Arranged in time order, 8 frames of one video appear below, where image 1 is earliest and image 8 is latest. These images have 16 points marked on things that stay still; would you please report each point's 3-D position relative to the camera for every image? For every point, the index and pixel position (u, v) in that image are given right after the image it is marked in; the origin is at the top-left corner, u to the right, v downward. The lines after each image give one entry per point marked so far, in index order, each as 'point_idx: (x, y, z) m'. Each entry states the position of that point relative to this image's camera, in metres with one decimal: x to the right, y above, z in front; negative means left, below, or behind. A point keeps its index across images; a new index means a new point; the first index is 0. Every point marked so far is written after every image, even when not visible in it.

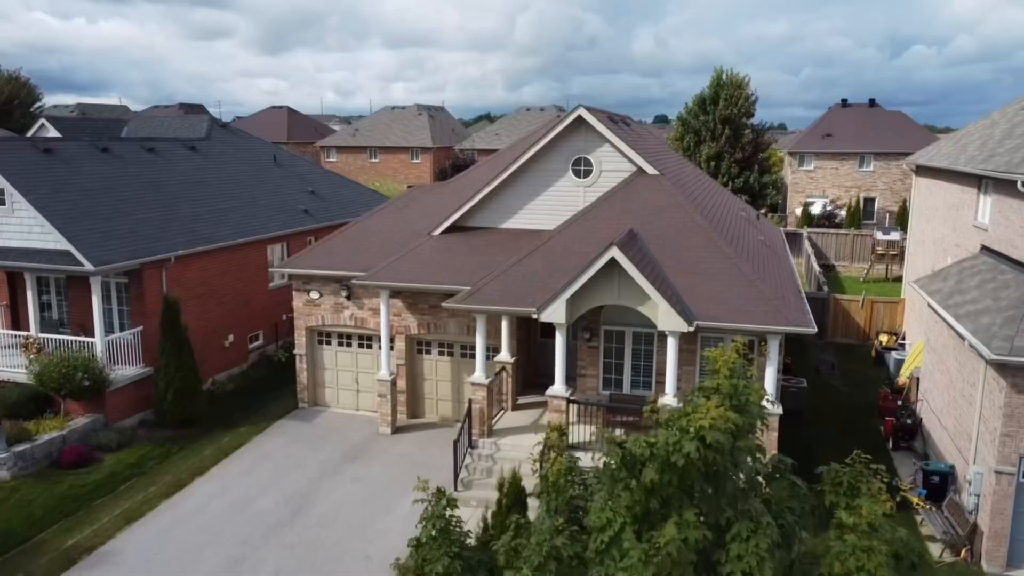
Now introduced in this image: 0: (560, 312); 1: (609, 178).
0: (+0.7, -0.4, +12.2) m
1: (+1.8, +2.1, +15.0) m
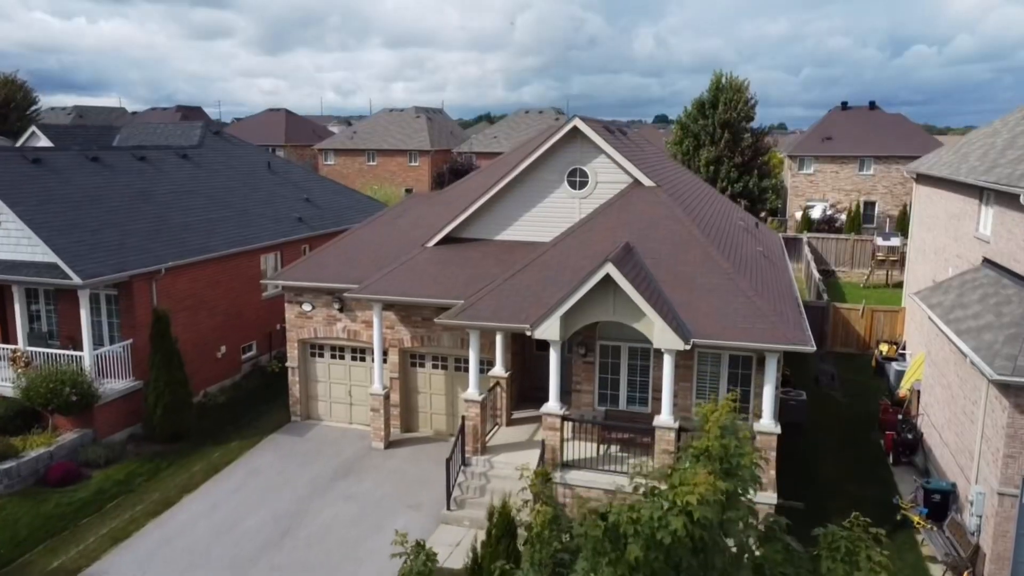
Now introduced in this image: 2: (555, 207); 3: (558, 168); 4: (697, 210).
0: (+0.6, -0.6, +11.9) m
1: (+1.7, +1.8, +14.8) m
2: (+0.8, +1.5, +15.1) m
3: (+0.9, +2.3, +14.9) m
4: (+3.4, +1.4, +14.7) m
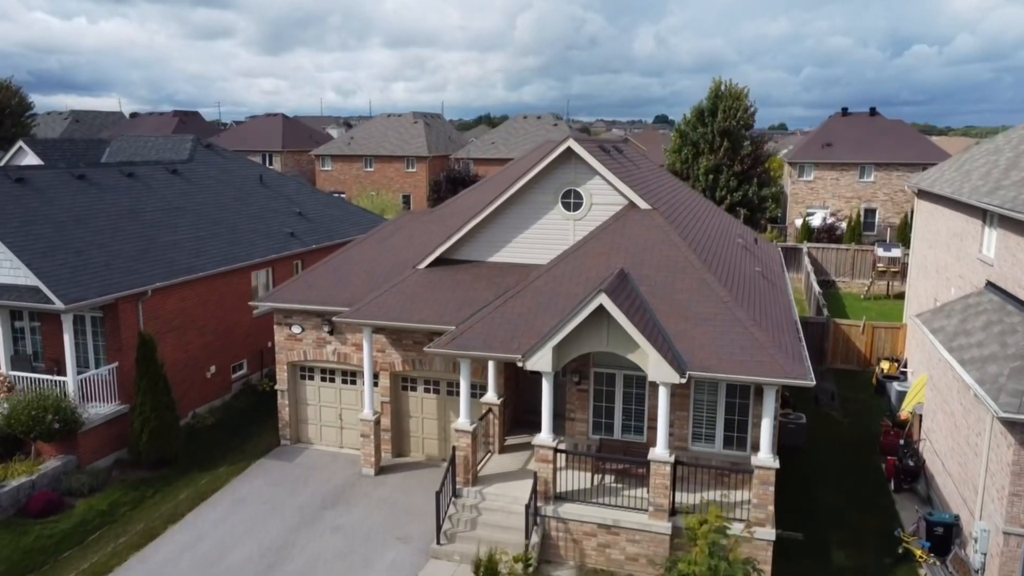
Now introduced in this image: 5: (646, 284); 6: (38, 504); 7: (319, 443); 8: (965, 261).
0: (+0.5, -1.1, +11.6) m
1: (+1.6, +1.4, +14.5) m
2: (+0.7, +1.1, +14.8) m
3: (+0.7, +1.8, +14.6) m
4: (+3.3, +1.0, +14.4) m
5: (+2.1, +0.1, +12.5) m
6: (-8.1, -3.7, +13.6) m
7: (-4.0, -3.3, +16.6) m
8: (+9.3, +0.5, +16.3) m
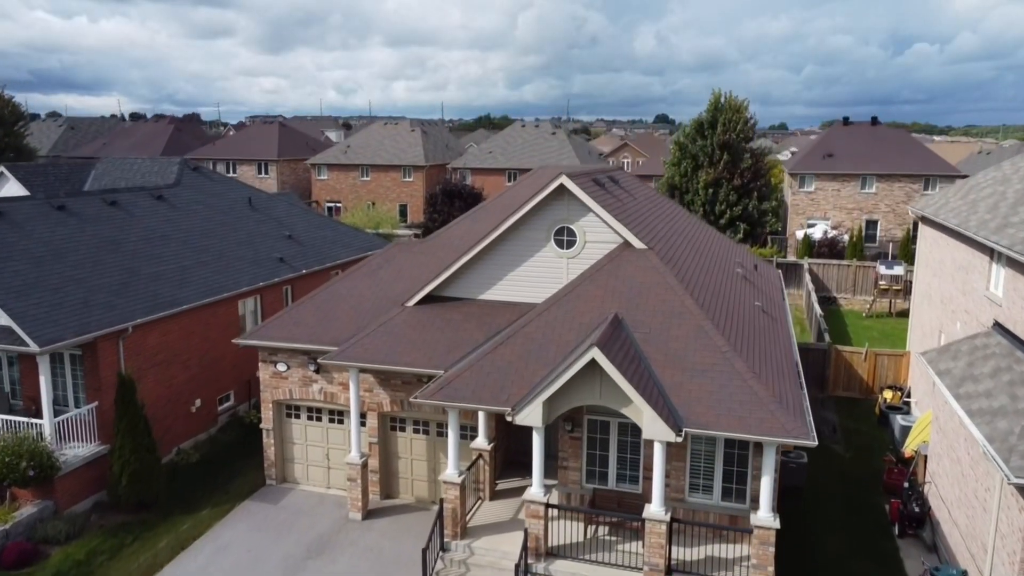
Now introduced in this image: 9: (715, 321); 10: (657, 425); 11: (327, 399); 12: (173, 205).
0: (+0.3, -1.8, +11.1) m
1: (+1.4, +0.7, +14.0) m
2: (+0.5, +0.4, +14.3) m
3: (+0.6, +1.1, +14.1) m
4: (+3.1, +0.3, +13.9) m
5: (+2.0, -0.7, +12.0) m
6: (-8.3, -4.4, +13.1) m
7: (-4.2, -4.0, +16.2) m
8: (+9.1, -0.2, +15.8) m
9: (+3.2, -0.5, +12.4) m
10: (+1.9, -1.8, +10.6) m
11: (-3.6, -2.1, +15.4) m
12: (-8.5, +2.1, +20.0) m
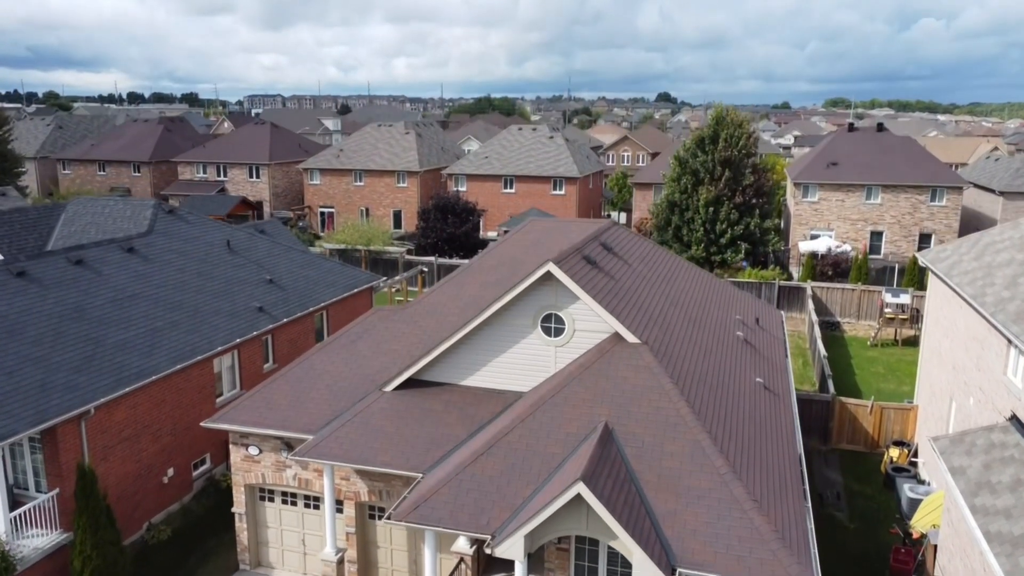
0: (+0.1, -3.3, +10.2) m
1: (+1.2, -0.8, +13.0) m
2: (+0.3, -1.1, +13.3) m
3: (+0.3, -0.4, +13.1) m
4: (+2.8, -1.2, +12.9) m
5: (+1.7, -2.2, +11.1) m
6: (-8.5, -5.9, +12.3) m
7: (-4.5, -5.4, +15.3) m
8: (+8.9, -1.6, +14.8) m
9: (+2.9, -2.0, +11.4) m
10: (+1.7, -3.4, +9.7) m
11: (-3.8, -3.6, +14.5) m
12: (-8.8, +0.8, +19.0) m
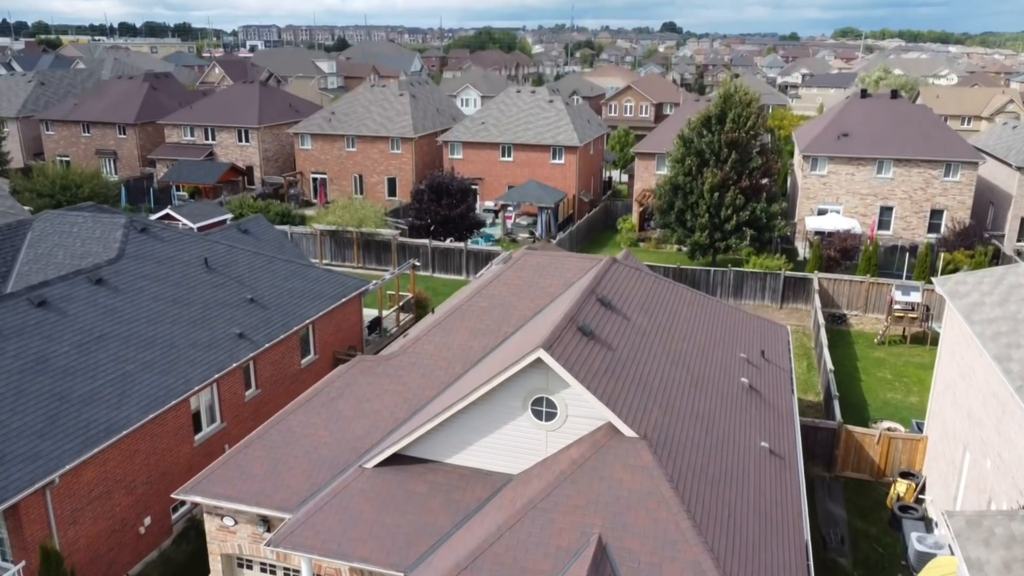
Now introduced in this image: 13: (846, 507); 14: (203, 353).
0: (-0.1, -4.8, +9.5) m
1: (+1.0, -2.1, +12.1) m
2: (+0.1, -2.3, +12.4) m
3: (+0.1, -1.6, +12.1) m
4: (+2.7, -2.5, +12.0) m
5: (+1.5, -3.6, +10.3) m
6: (-8.7, -7.2, +11.8) m
7: (-4.7, -6.4, +14.8) m
8: (+8.7, -2.7, +13.9) m
9: (+2.7, -3.4, +10.6) m
10: (+1.5, -4.9, +9.0) m
11: (-4.0, -4.7, +13.8) m
12: (-9.0, 0.0, +17.9) m
13: (+8.1, -5.3, +19.1) m
14: (-7.0, -1.5, +18.0) m
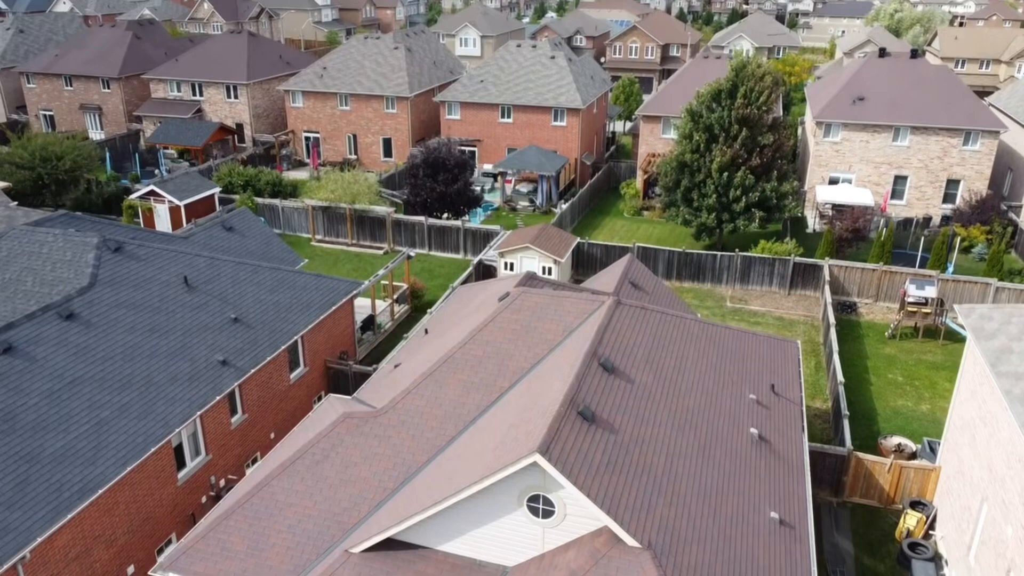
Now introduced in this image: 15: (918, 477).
0: (-0.2, -6.3, +8.9) m
1: (+0.9, -3.3, +11.3) m
2: (0.0, -3.5, +11.6) m
3: (0.0, -2.9, +11.3) m
4: (+2.6, -3.7, +11.2) m
5: (+1.4, -5.0, +9.6) m
6: (-8.8, -8.4, +11.5) m
7: (-4.7, -7.4, +14.4) m
8: (+8.6, -3.8, +13.1) m
9: (+2.6, -4.8, +9.9) m
10: (+1.4, -6.5, +8.4) m
11: (-4.1, -5.8, +13.2) m
12: (-9.0, -0.7, +16.9) m
13: (+8.0, -5.9, +18.6) m
14: (-7.1, -2.2, +17.1) m
15: (+9.7, -4.5, +18.9) m
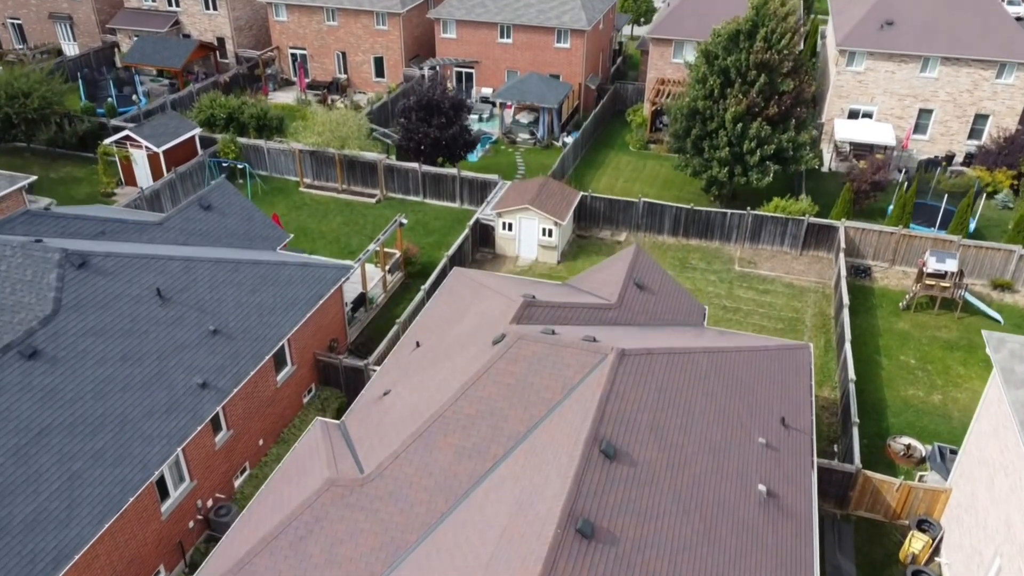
0: (-0.3, -8.1, +8.8) m
1: (+0.8, -4.8, +10.6) m
2: (-0.1, -5.0, +11.0) m
3: (-0.1, -4.4, +10.6) m
4: (+2.5, -5.3, +10.6) m
5: (+1.3, -6.8, +9.2) m
6: (-8.9, -9.8, +11.6) m
7: (-4.8, -8.4, +14.3) m
8: (+8.5, -5.0, +12.5) m
9: (+2.5, -6.5, +9.5) m
10: (+1.3, -8.4, +8.3) m
11: (-4.2, -6.9, +12.9) m
12: (-9.1, -1.3, +15.8) m
13: (+7.9, -6.2, +18.2) m
14: (-7.2, -2.8, +16.3) m
15: (+9.6, -4.8, +18.4) m
